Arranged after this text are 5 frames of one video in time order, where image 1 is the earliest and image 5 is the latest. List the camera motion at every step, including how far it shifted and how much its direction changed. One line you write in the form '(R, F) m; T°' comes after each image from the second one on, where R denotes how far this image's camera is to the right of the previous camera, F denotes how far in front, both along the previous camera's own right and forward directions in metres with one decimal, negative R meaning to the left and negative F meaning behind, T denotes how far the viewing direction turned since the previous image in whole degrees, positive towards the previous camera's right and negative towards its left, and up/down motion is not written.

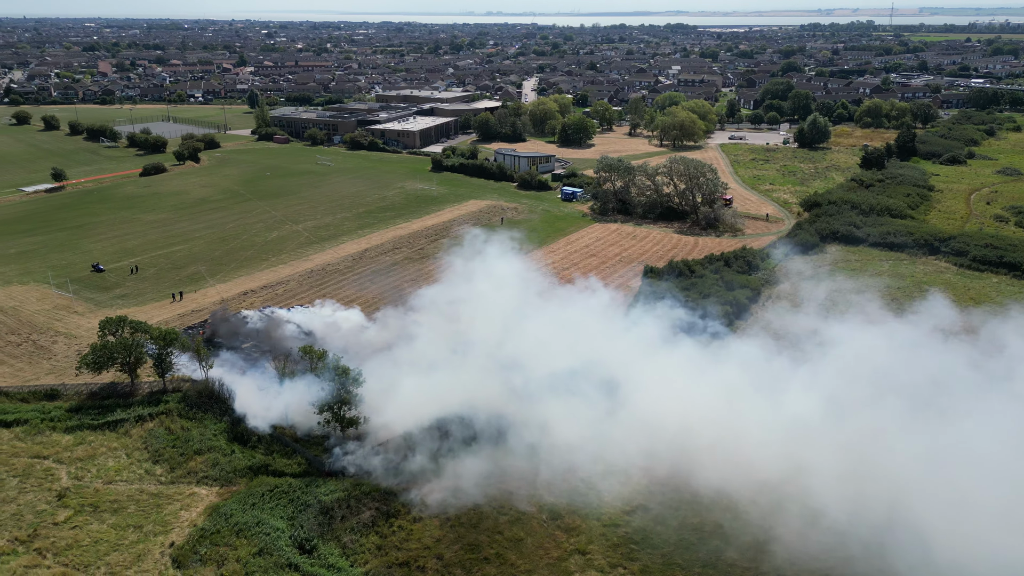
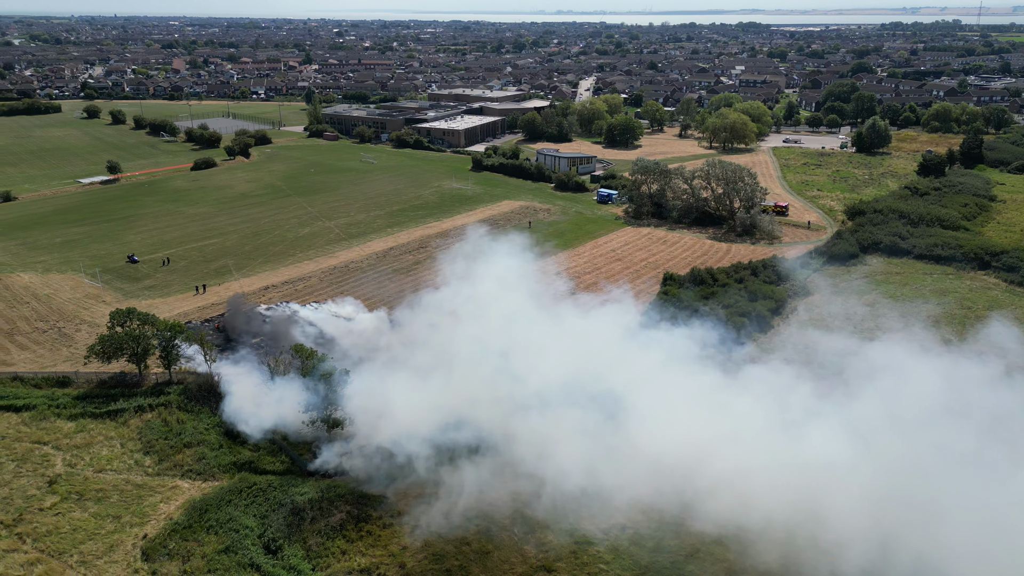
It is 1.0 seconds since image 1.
(+0.9, +0.3) m; -5°
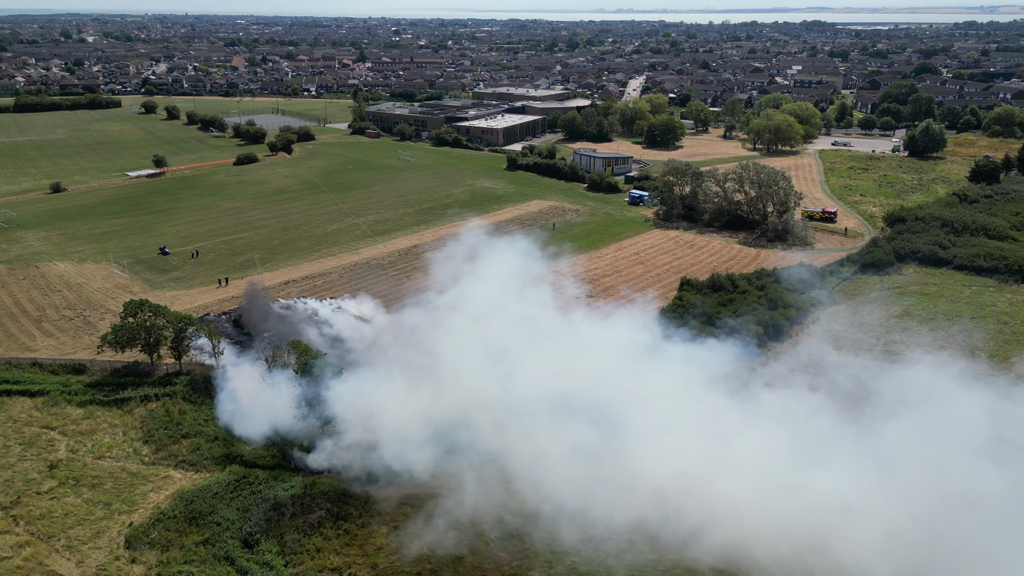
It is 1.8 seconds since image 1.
(+0.8, +0.2) m; -4°
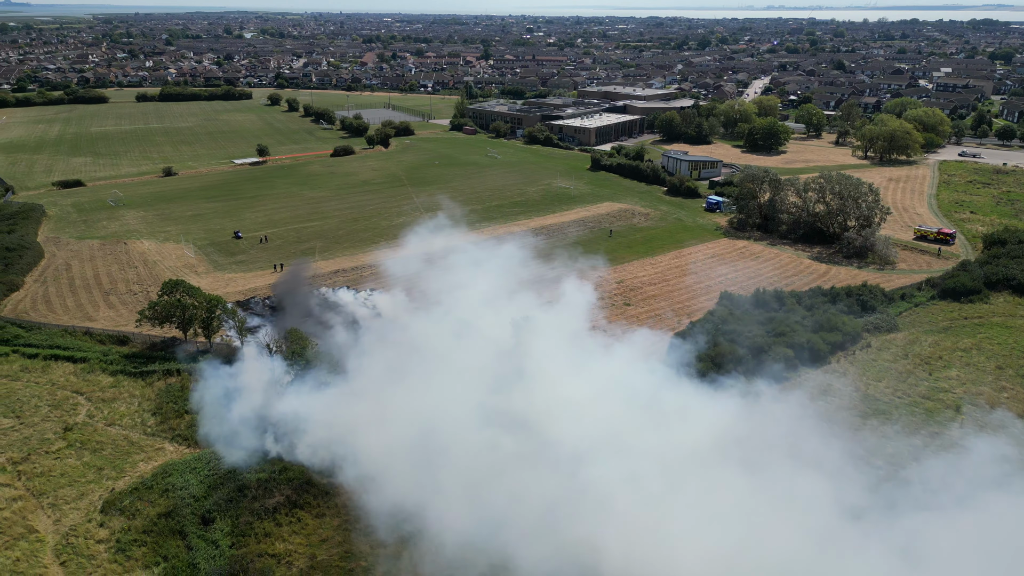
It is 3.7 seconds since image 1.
(+1.8, +0.4) m; -10°
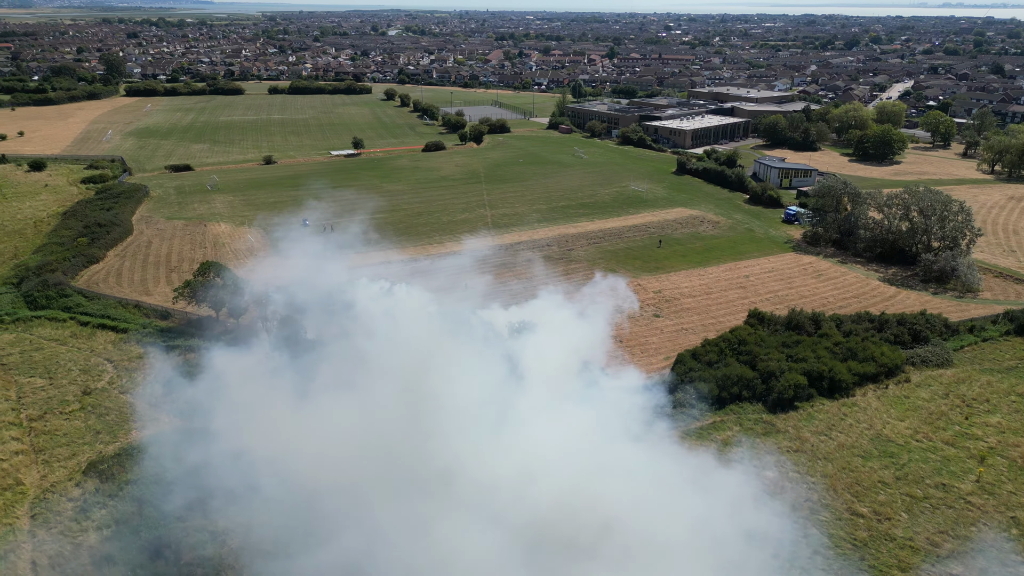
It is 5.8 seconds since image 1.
(+2.0, +0.4) m; -10°
